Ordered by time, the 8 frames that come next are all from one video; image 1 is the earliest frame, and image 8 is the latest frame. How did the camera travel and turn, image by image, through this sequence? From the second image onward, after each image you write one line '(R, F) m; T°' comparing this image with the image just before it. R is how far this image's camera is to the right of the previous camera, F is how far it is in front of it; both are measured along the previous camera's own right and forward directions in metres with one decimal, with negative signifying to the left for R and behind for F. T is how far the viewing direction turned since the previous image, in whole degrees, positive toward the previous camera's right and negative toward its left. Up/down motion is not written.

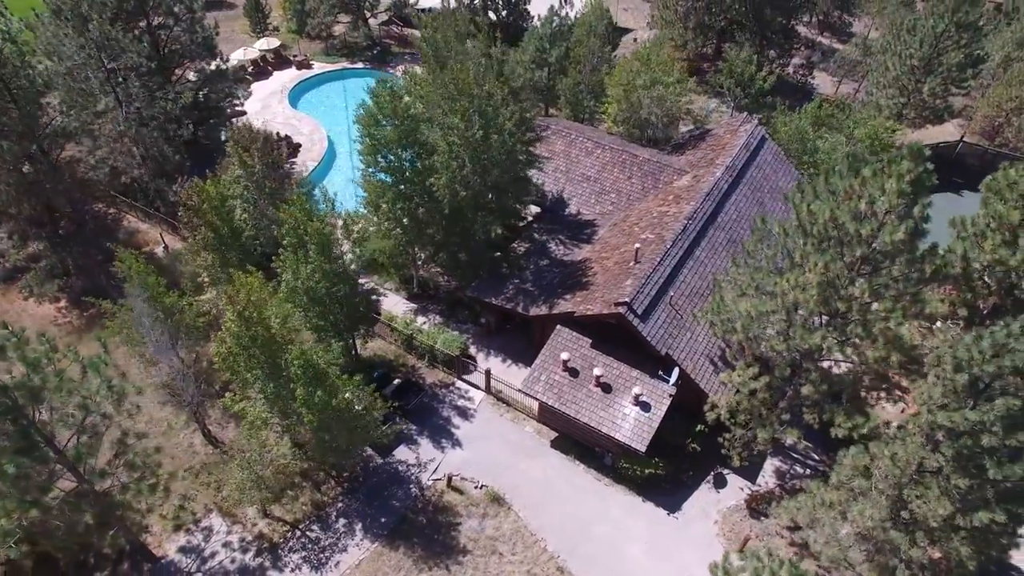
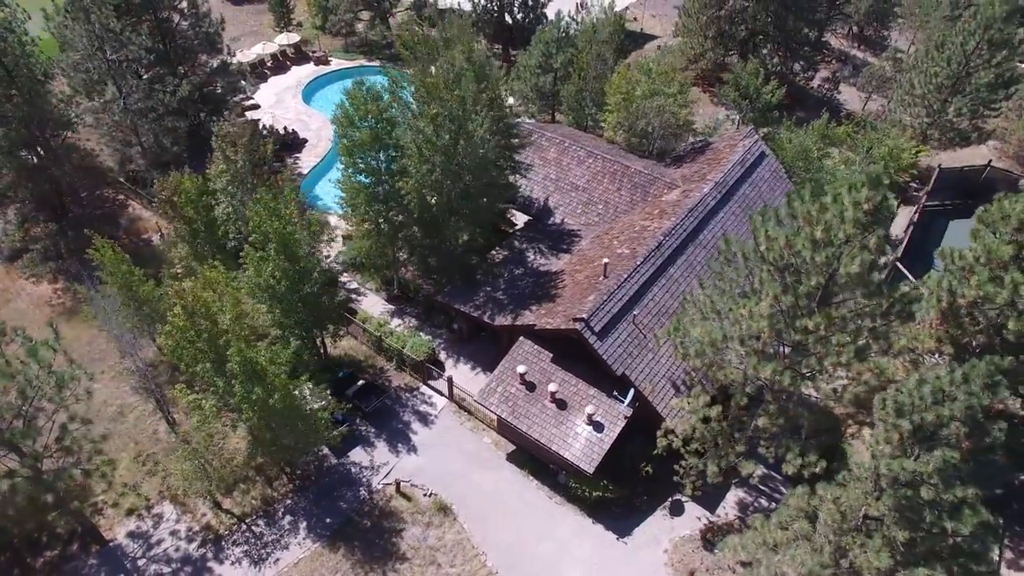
(+2.9, +0.4) m; -3°
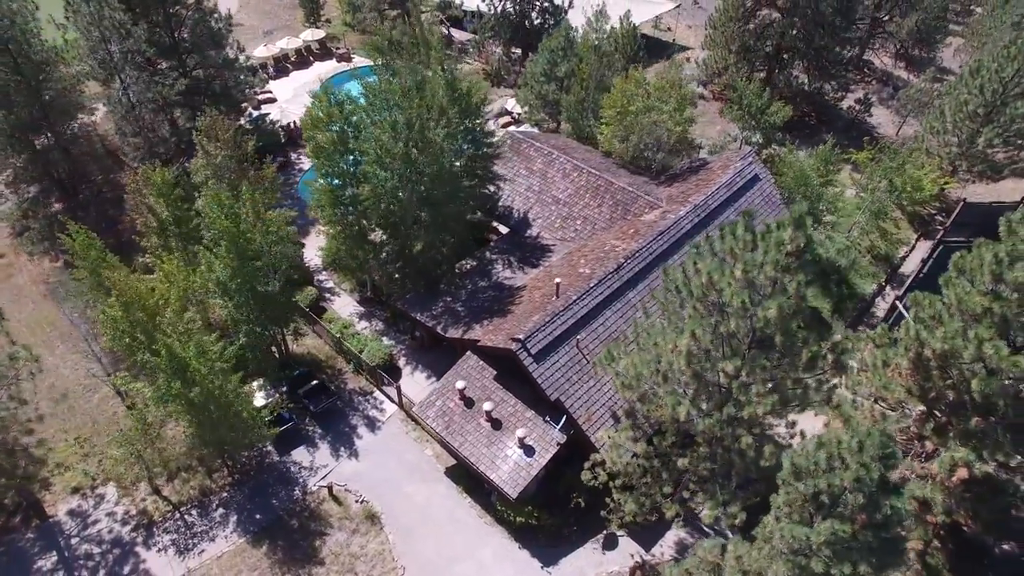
(+3.9, +0.6) m; -4°
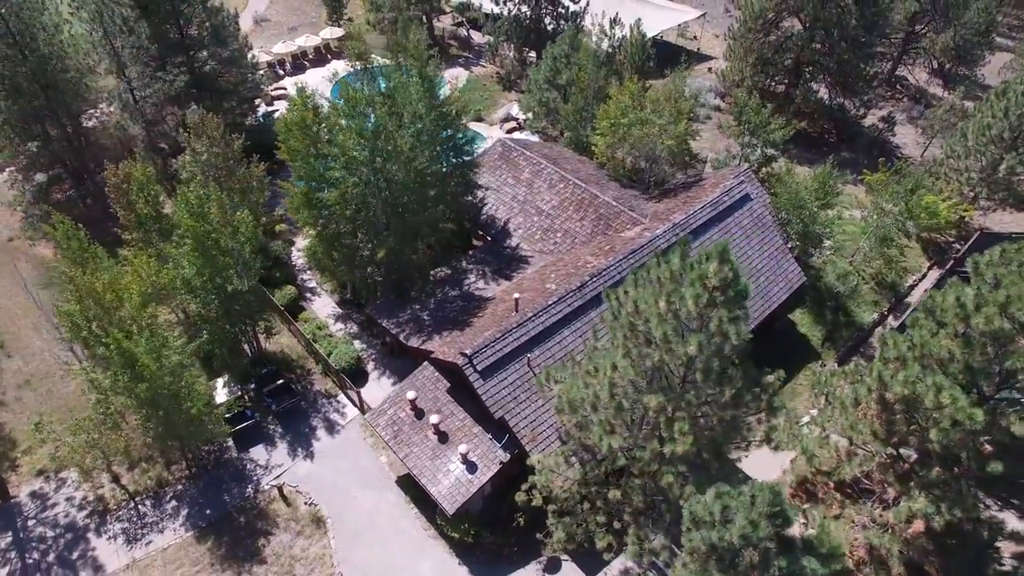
(+3.0, +0.4) m; -3°
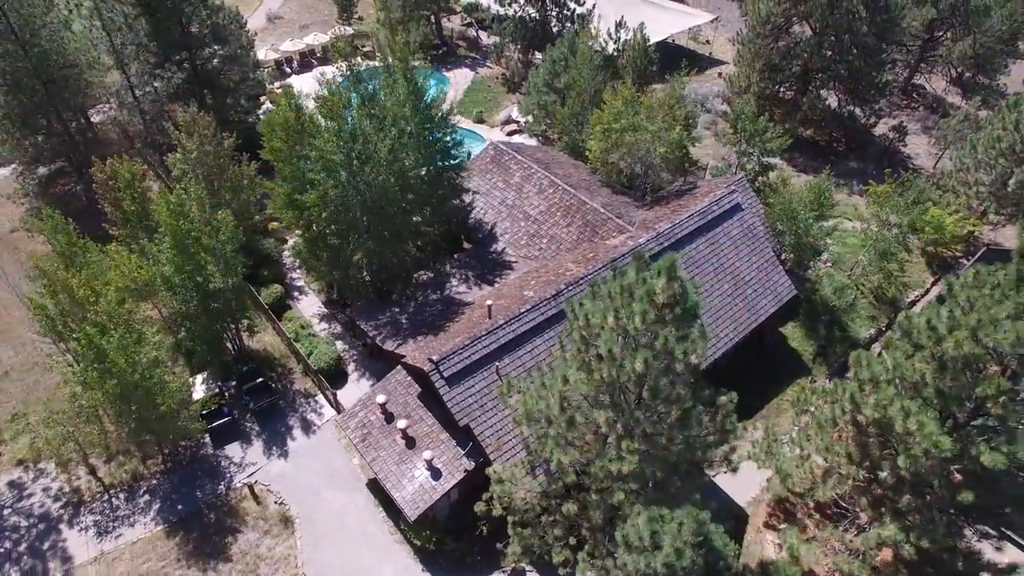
(+1.8, +0.2) m; -2°
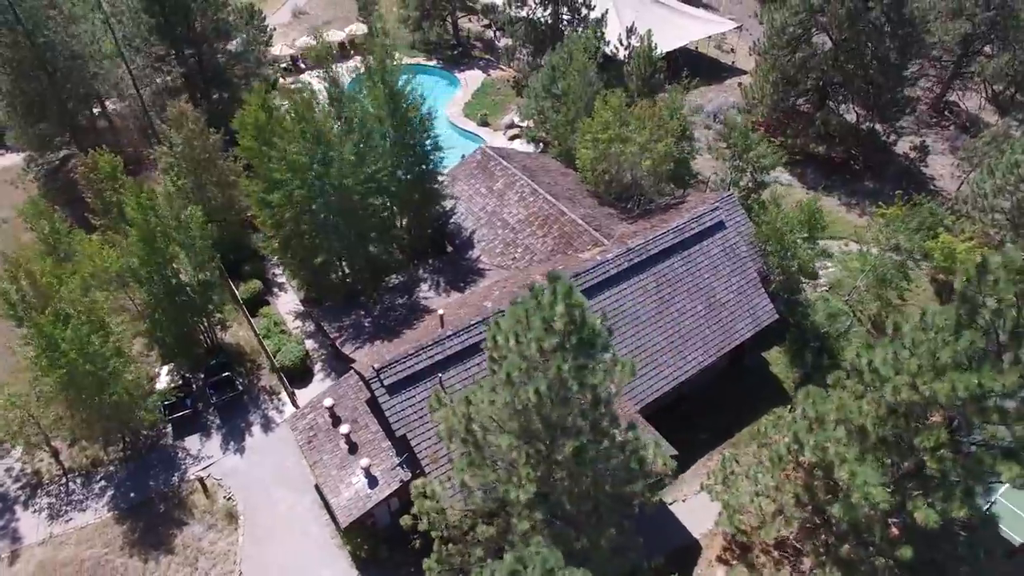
(+3.1, +0.5) m; -3°
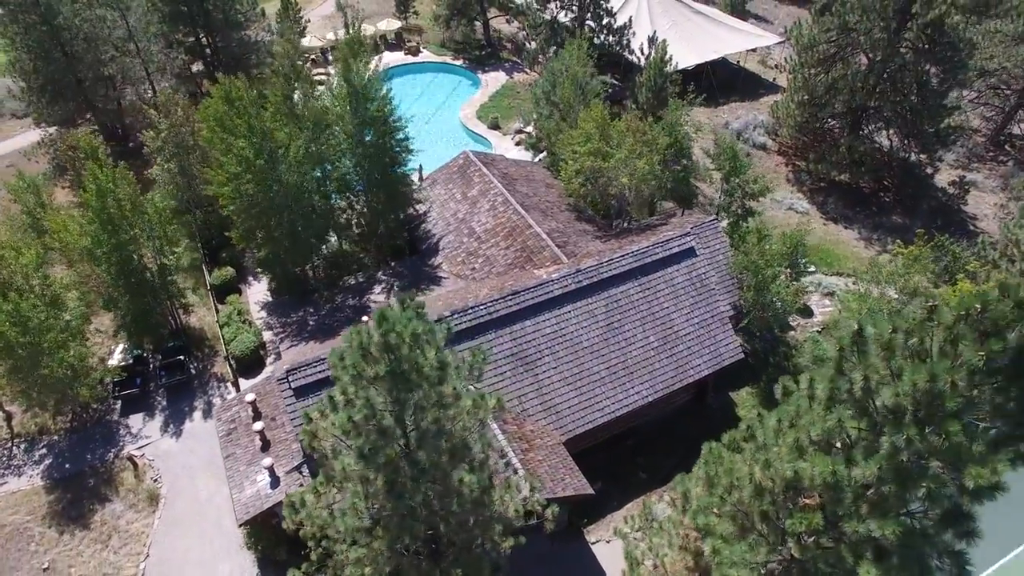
(+4.9, +1.1) m; -6°
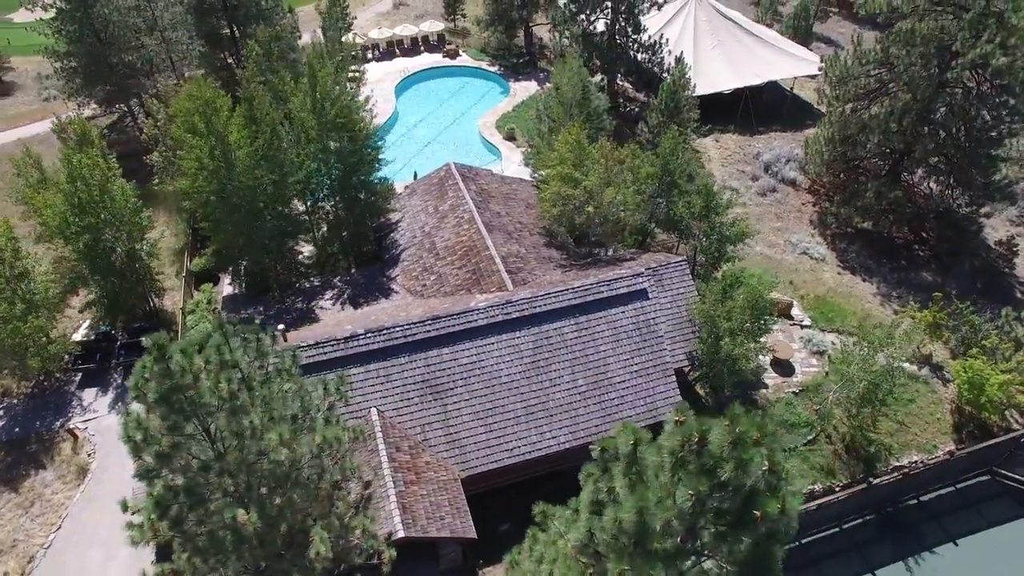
(+5.7, +1.2) m; -7°
